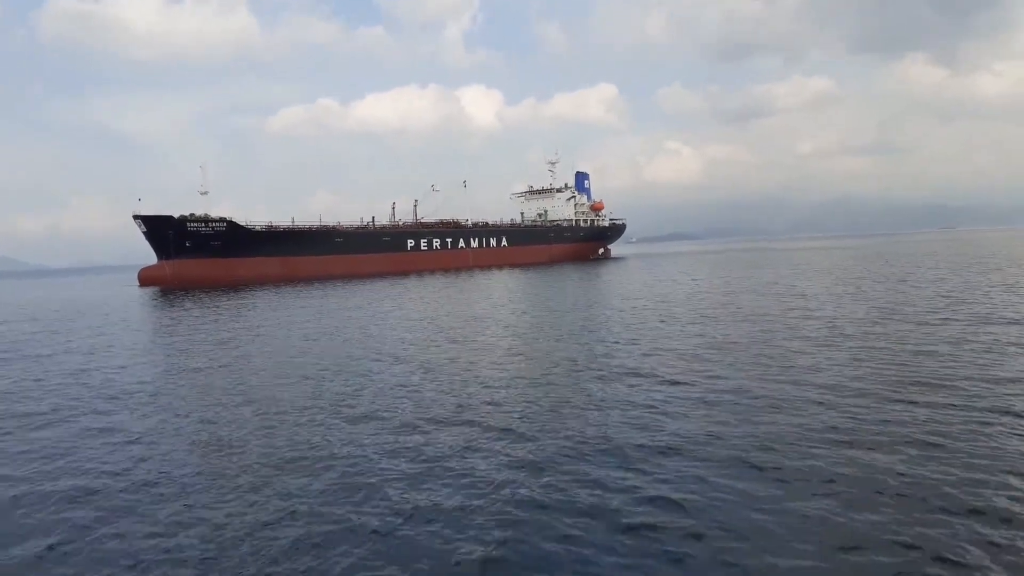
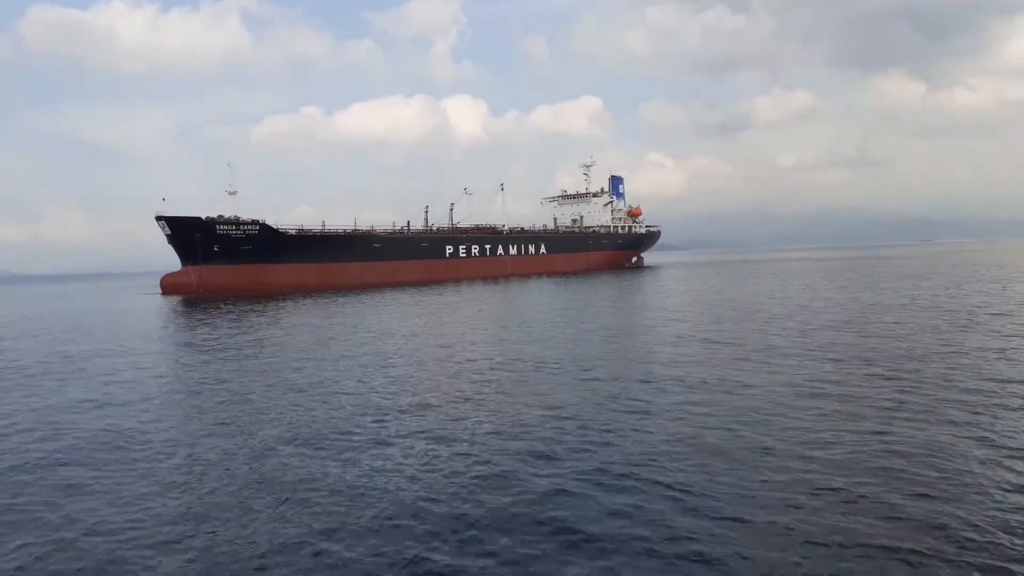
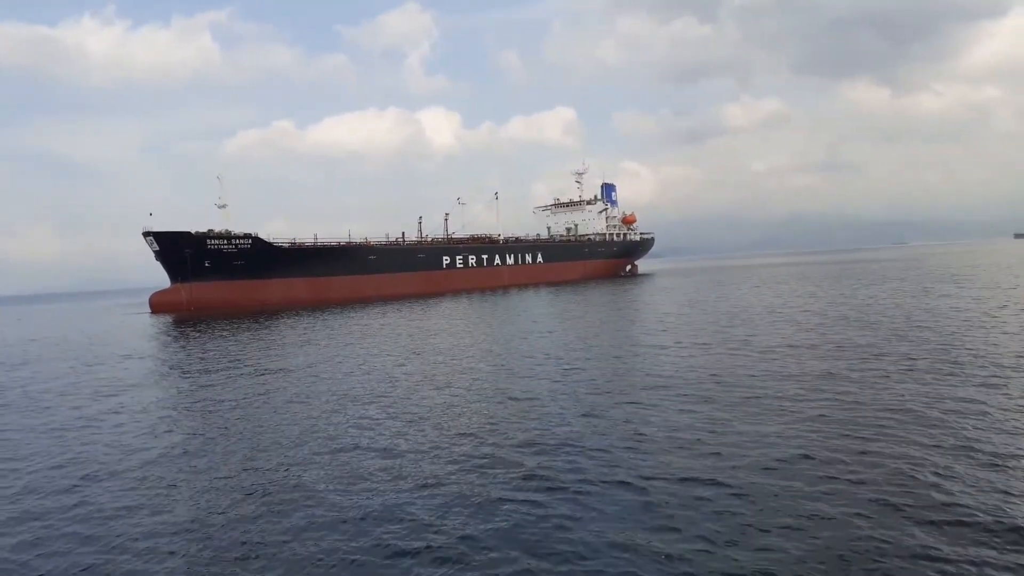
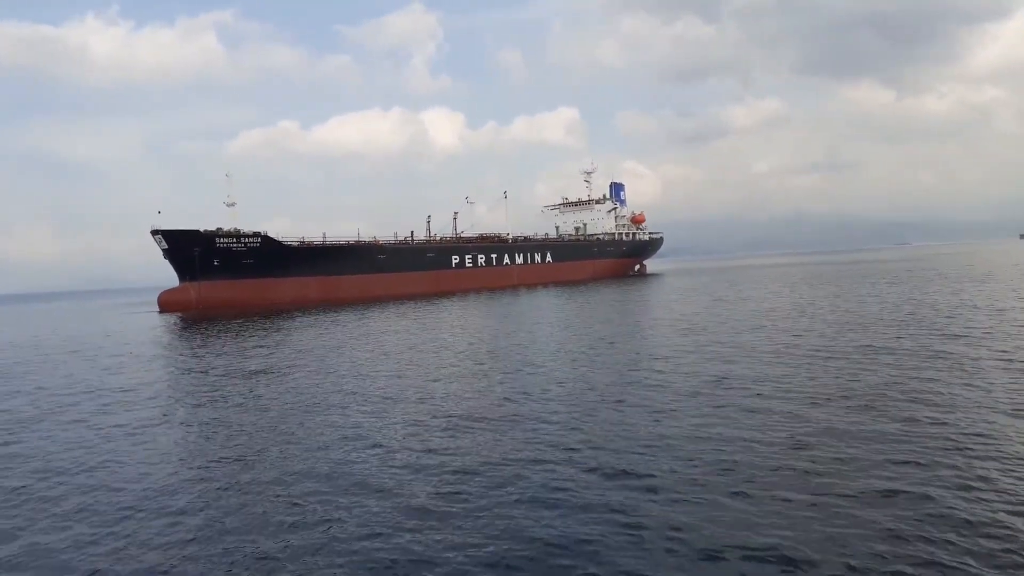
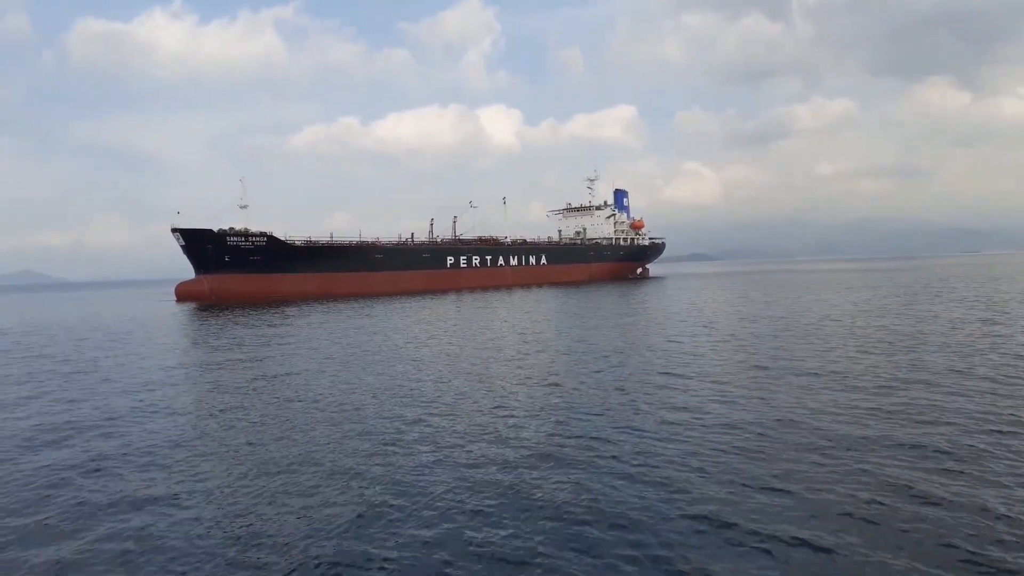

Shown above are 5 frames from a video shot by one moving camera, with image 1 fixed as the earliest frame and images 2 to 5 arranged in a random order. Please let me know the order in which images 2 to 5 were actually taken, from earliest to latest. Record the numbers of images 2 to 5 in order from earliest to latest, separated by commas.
5, 2, 3, 4
